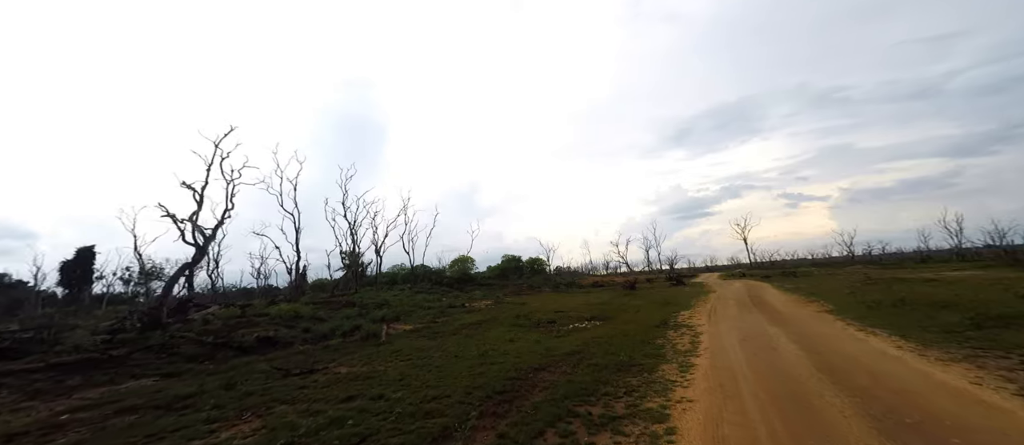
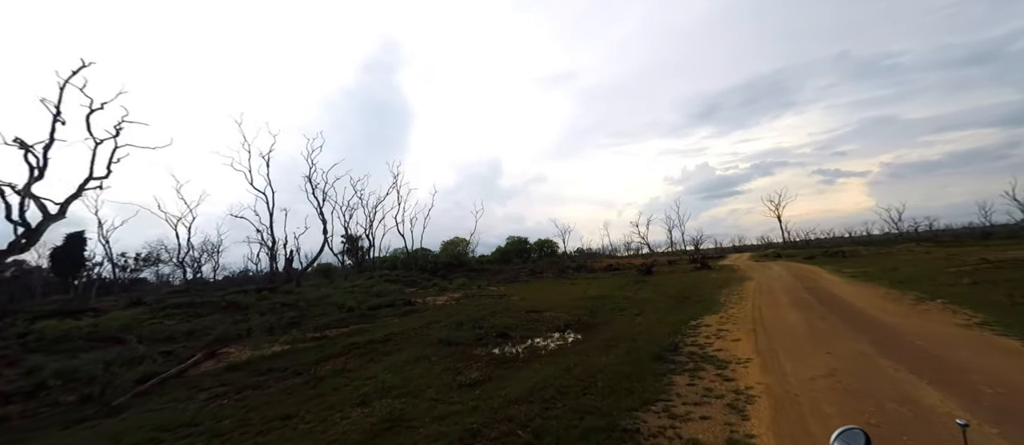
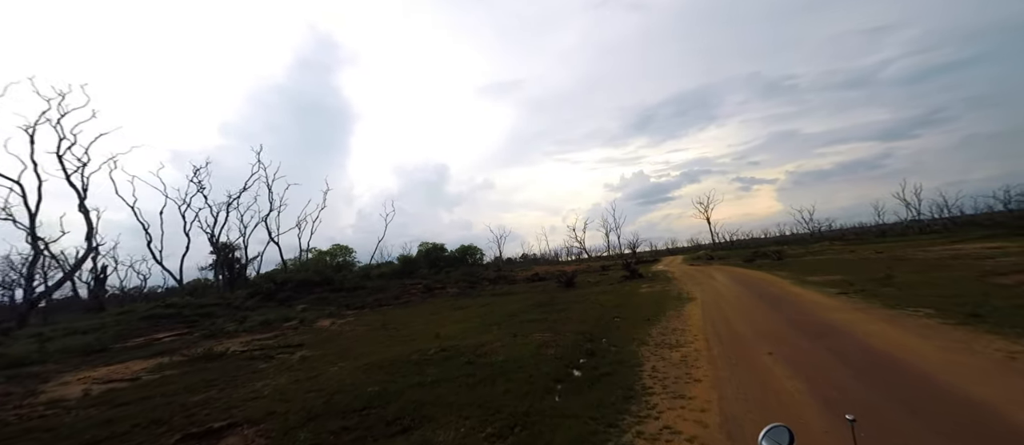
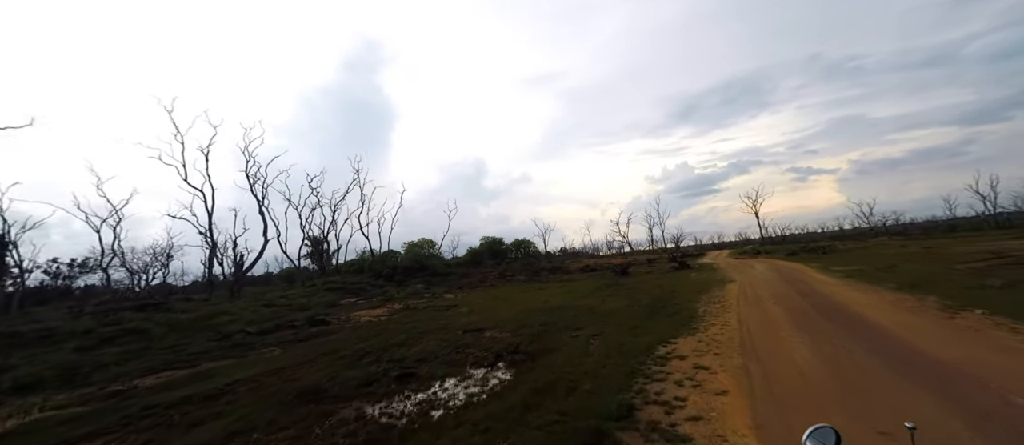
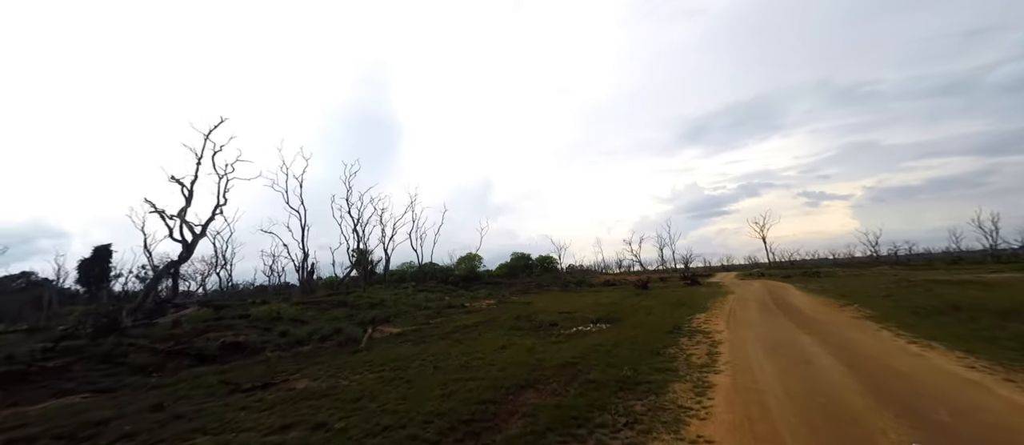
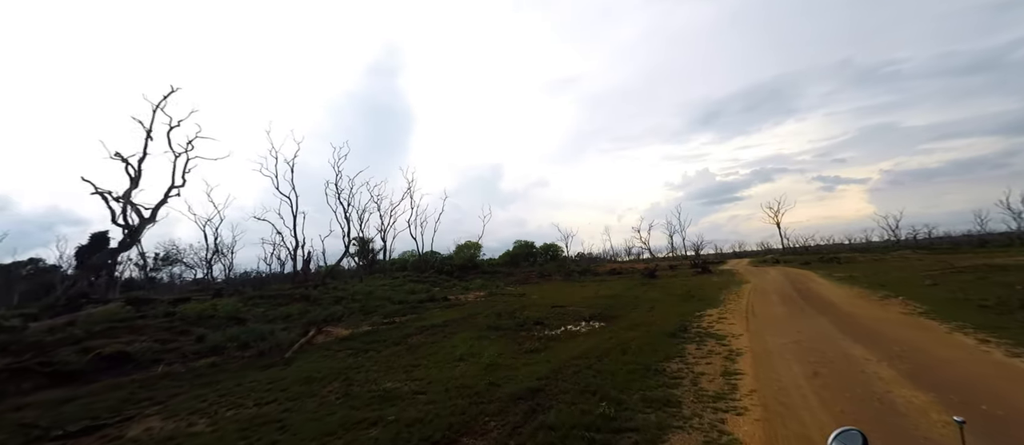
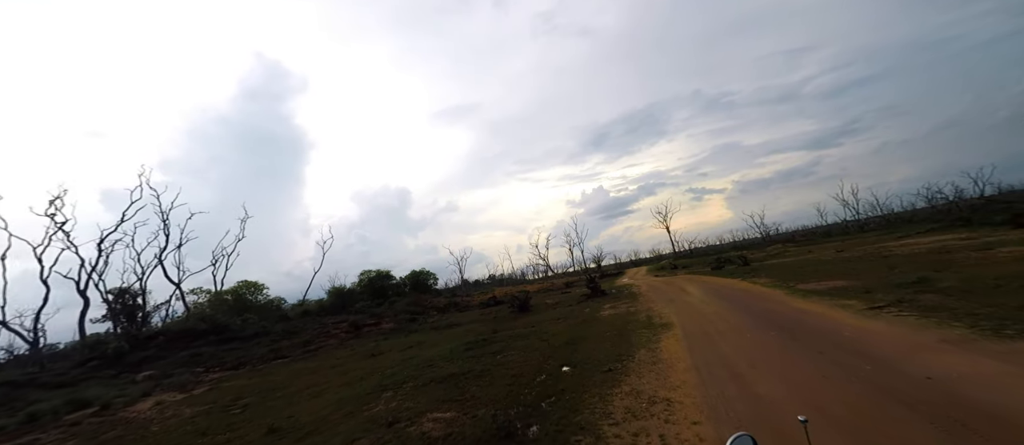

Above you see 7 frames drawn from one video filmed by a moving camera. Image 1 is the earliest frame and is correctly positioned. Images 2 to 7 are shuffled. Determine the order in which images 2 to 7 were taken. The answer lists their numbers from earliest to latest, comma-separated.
5, 6, 2, 4, 3, 7
